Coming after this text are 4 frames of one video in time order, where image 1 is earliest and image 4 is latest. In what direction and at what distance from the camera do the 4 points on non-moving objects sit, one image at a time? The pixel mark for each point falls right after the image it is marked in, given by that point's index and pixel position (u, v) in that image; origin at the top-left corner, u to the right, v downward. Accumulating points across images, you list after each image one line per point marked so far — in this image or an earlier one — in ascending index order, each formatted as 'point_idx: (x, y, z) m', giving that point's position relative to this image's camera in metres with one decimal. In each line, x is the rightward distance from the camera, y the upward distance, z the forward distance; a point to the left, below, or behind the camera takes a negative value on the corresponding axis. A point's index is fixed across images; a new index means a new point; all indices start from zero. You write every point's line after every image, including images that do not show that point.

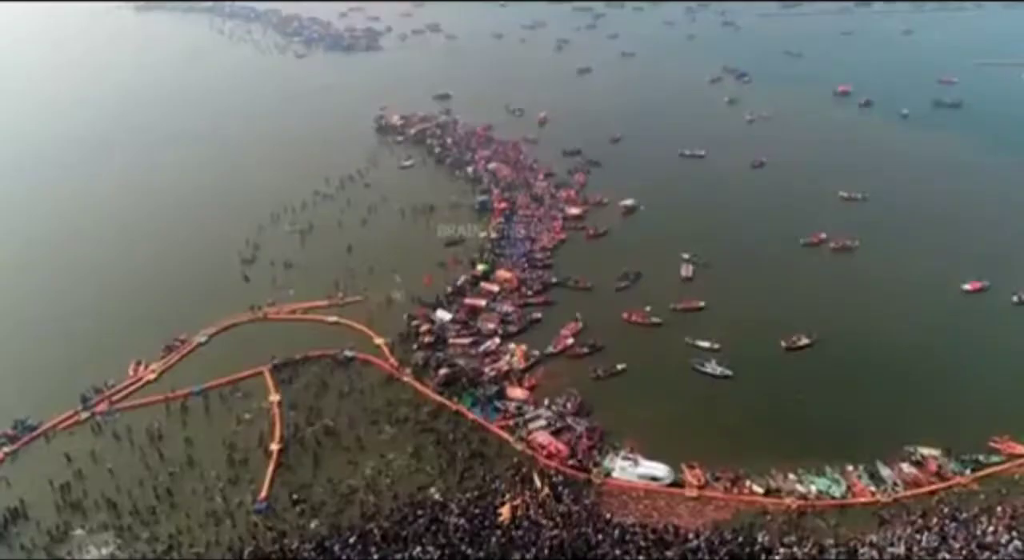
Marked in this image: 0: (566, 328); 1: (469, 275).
0: (+1.0, -0.9, +17.0) m
1: (-0.8, +0.1, +18.4) m
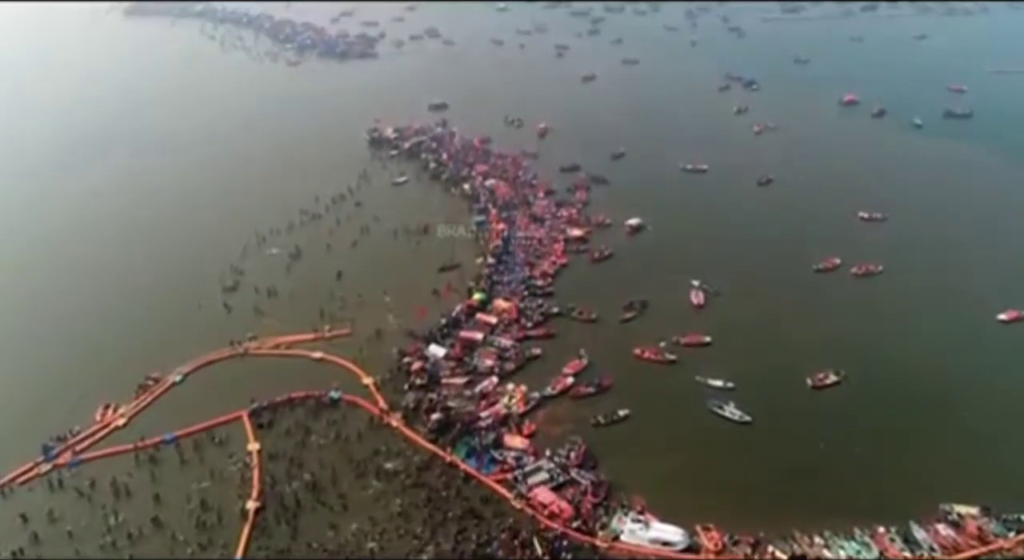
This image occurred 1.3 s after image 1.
0: (+0.9, -1.5, +15.9) m
1: (-0.9, -0.5, +17.3) m
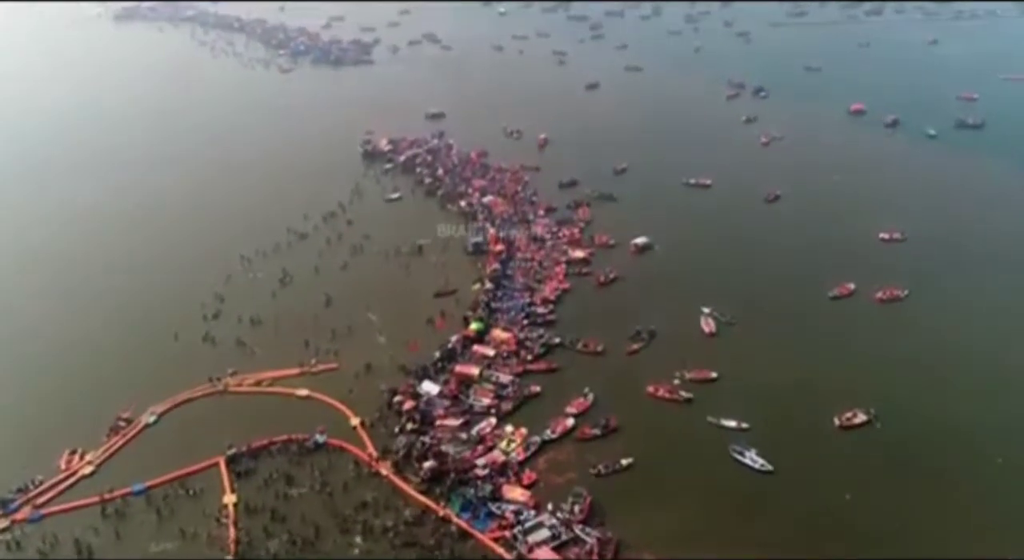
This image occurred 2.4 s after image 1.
0: (+0.9, -1.9, +14.9) m
1: (-0.9, -0.9, +16.3) m
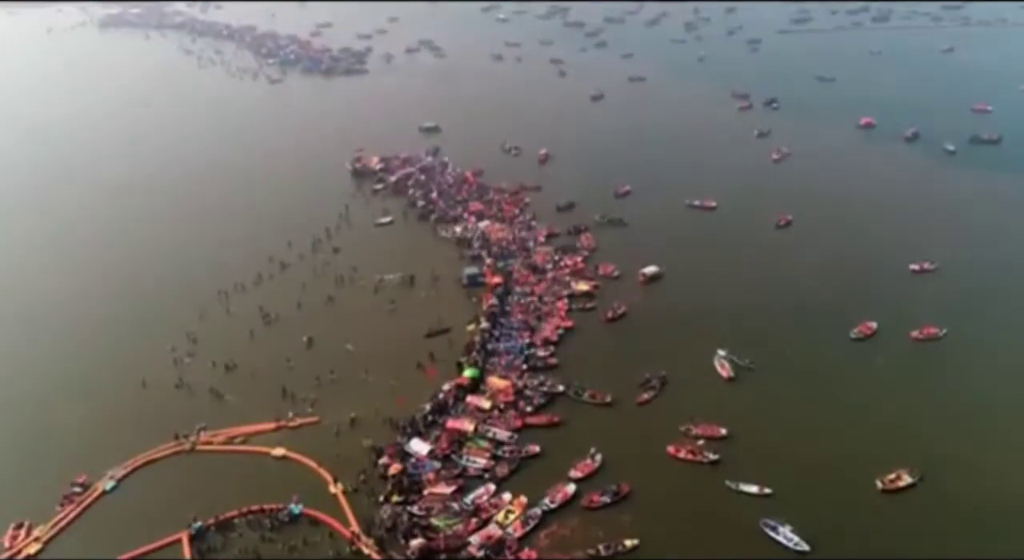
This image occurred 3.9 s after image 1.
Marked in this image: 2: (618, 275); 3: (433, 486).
0: (+0.9, -2.6, +13.5) m
1: (-0.9, -1.6, +14.9) m
2: (+2.1, +0.1, +18.6) m
3: (-1.0, -2.7, +13.0) m
